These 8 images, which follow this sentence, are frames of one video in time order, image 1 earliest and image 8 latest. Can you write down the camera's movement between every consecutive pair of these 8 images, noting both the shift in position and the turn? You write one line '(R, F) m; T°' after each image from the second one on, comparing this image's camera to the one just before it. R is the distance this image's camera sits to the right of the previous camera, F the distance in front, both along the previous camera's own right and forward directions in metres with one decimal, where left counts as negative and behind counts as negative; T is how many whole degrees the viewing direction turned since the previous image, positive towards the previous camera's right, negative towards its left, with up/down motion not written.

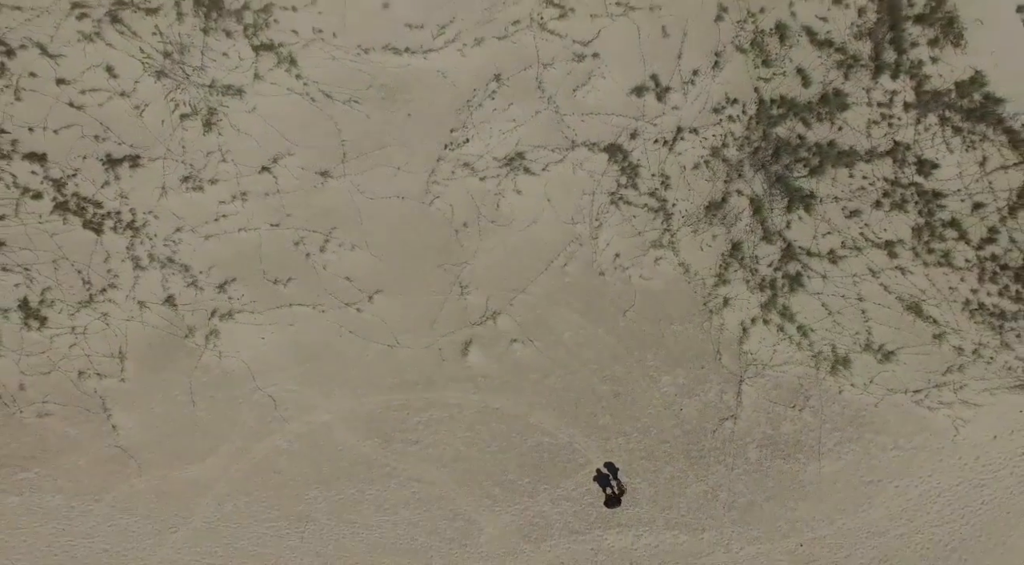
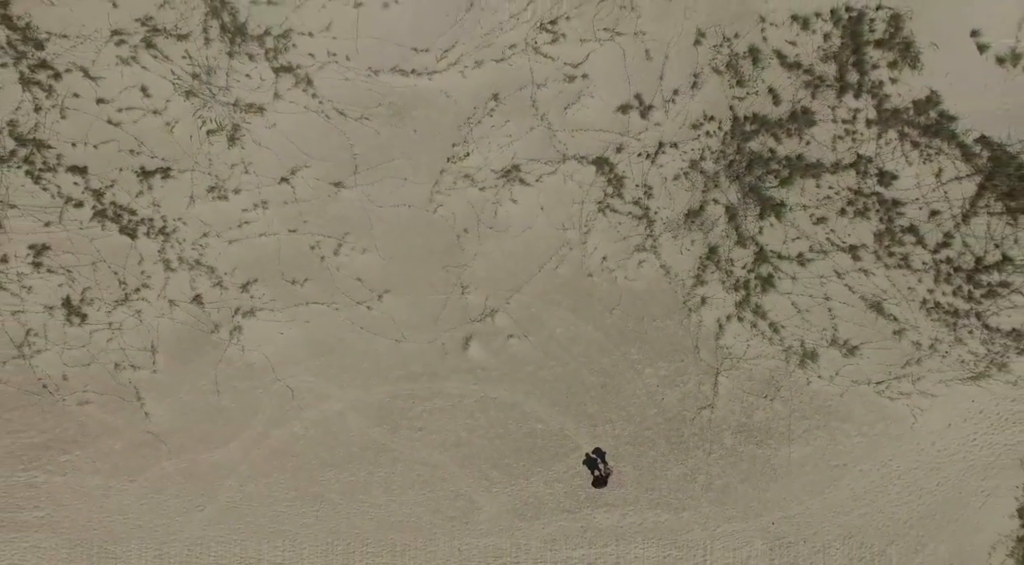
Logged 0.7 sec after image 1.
(0.0, -0.4) m; 0°
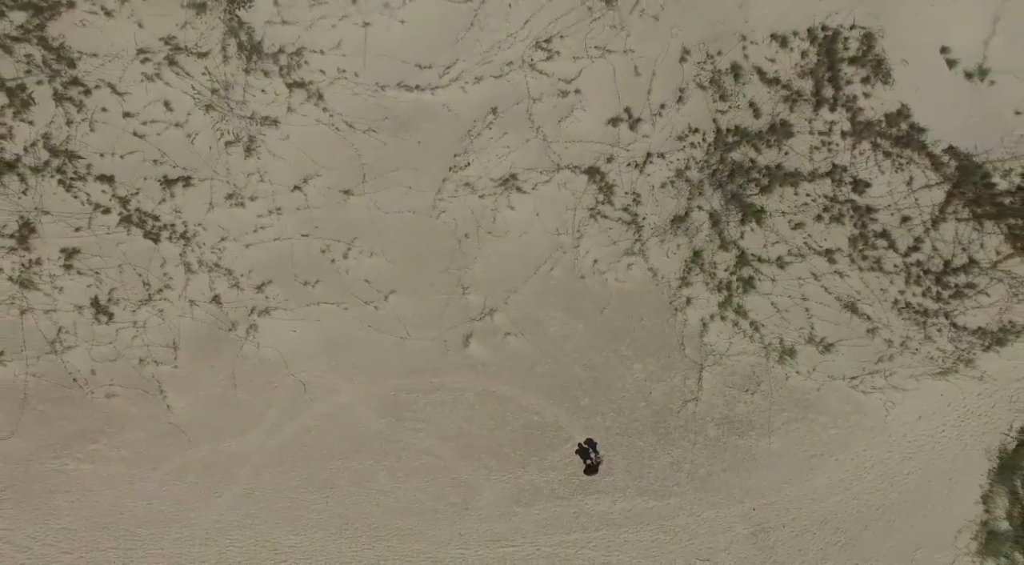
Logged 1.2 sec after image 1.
(0.0, -0.3) m; 0°
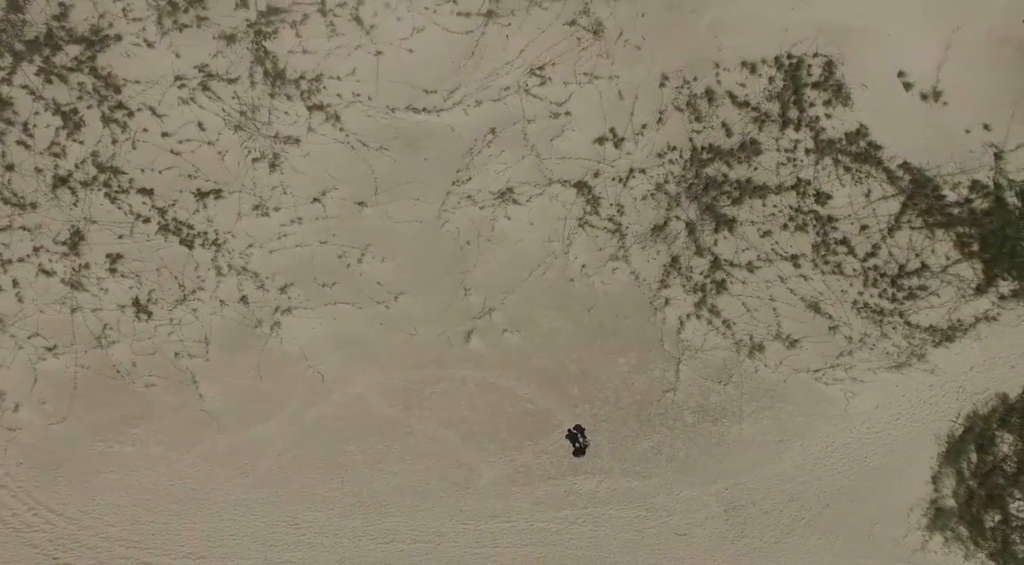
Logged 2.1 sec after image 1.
(0.0, -0.5) m; 0°
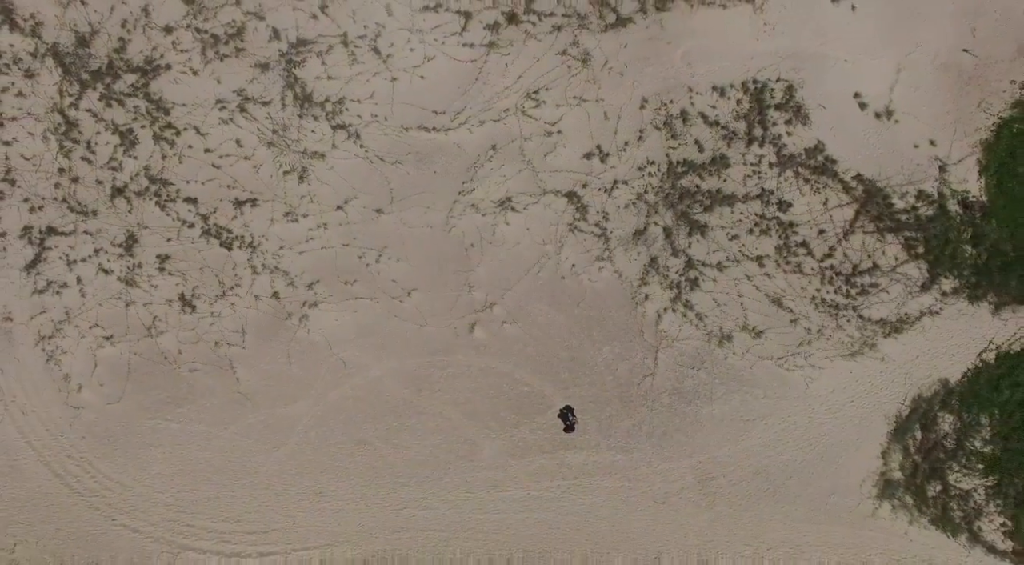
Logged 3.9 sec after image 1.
(0.0, -0.7) m; 0°
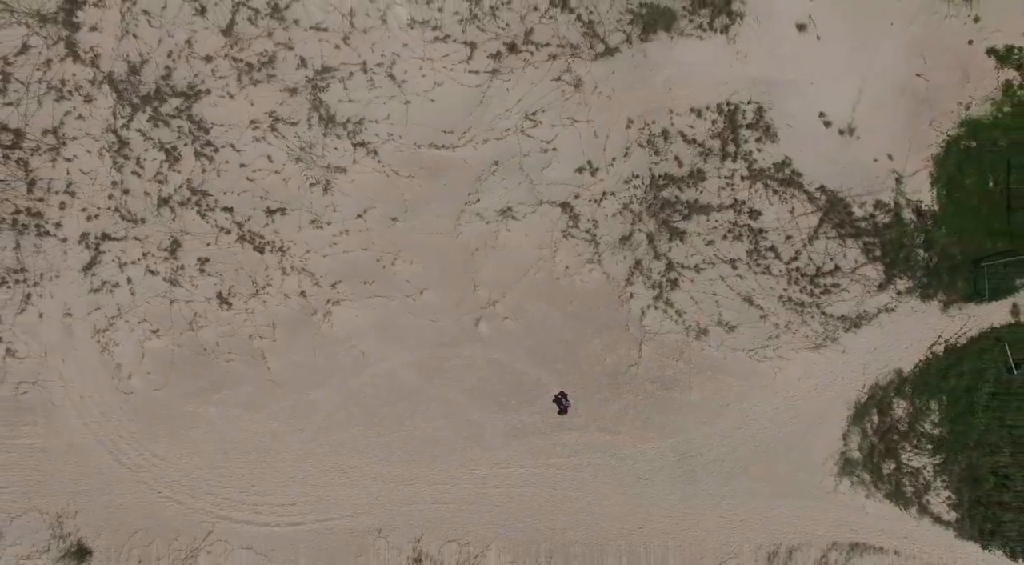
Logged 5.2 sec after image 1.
(0.0, -0.7) m; 0°
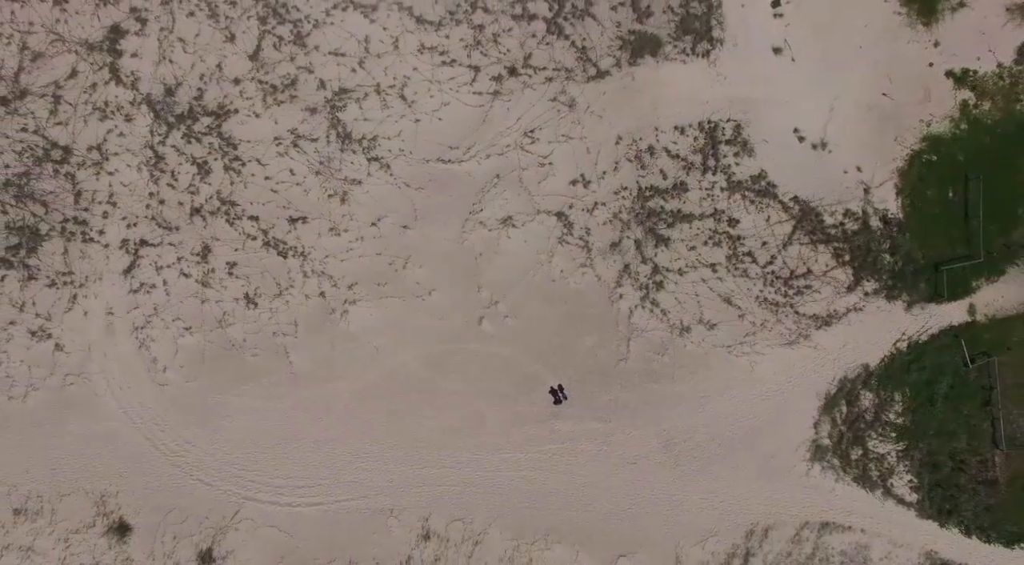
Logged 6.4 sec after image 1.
(0.0, -0.6) m; 0°
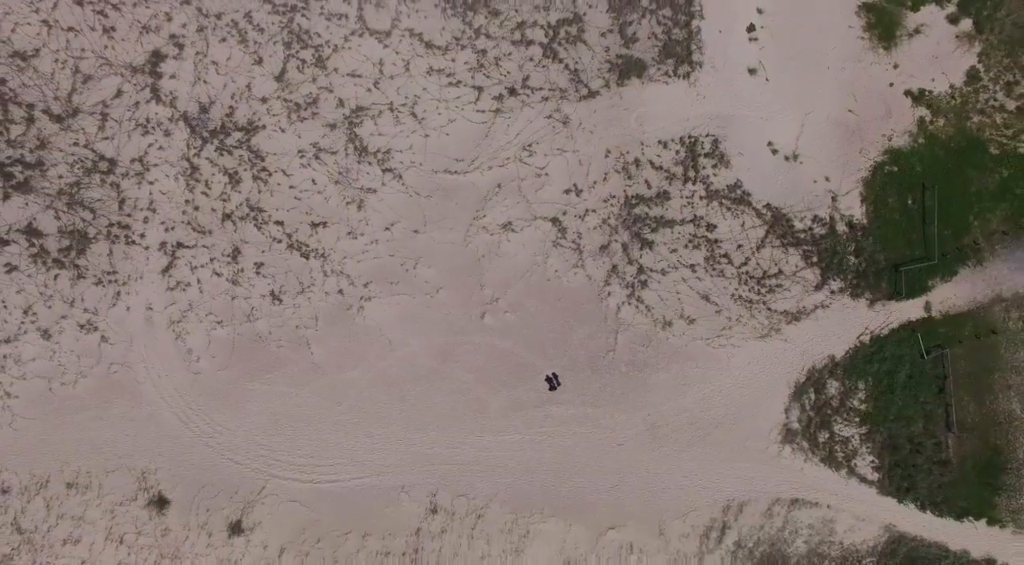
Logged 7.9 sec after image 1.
(0.0, -0.7) m; 0°
